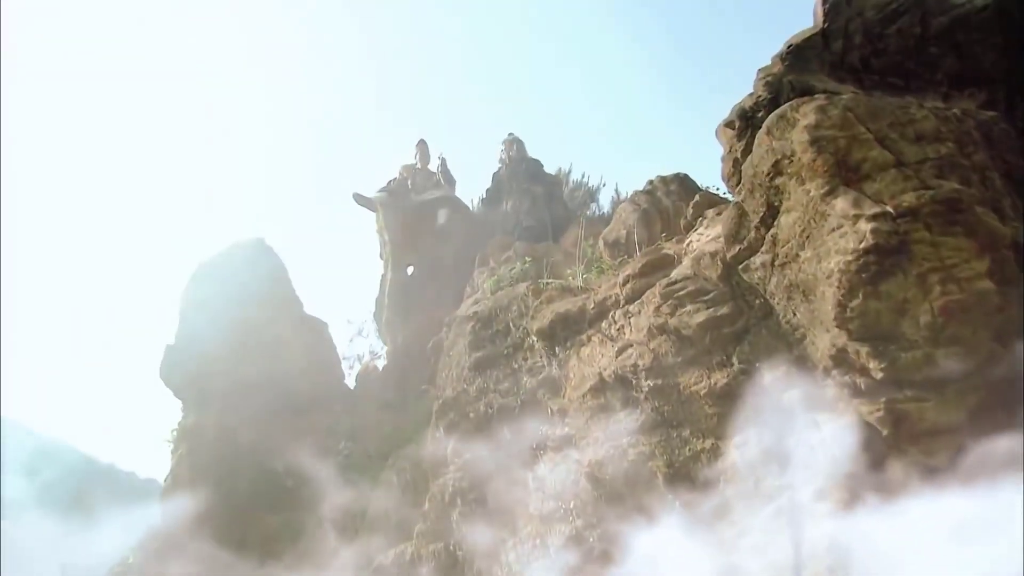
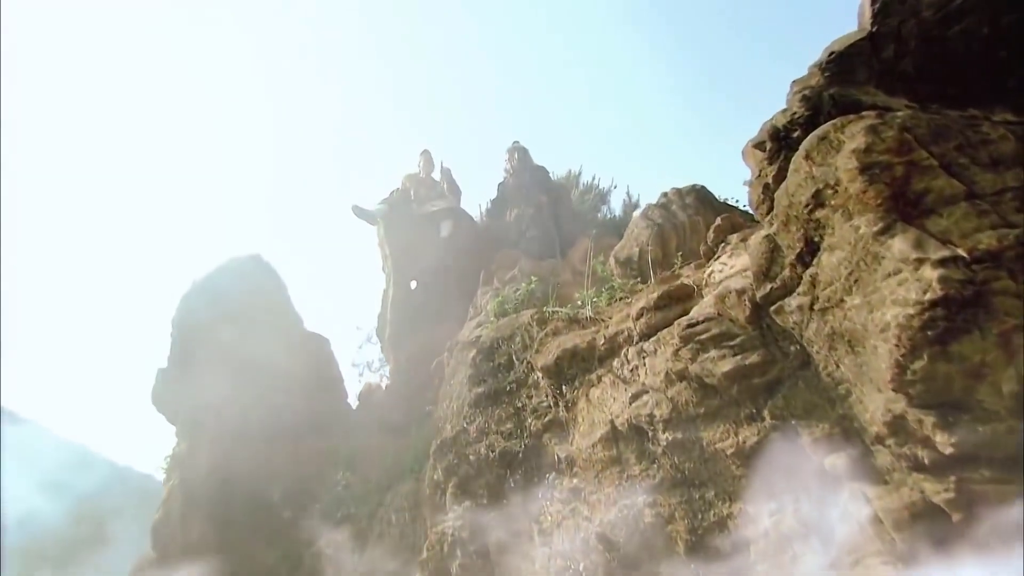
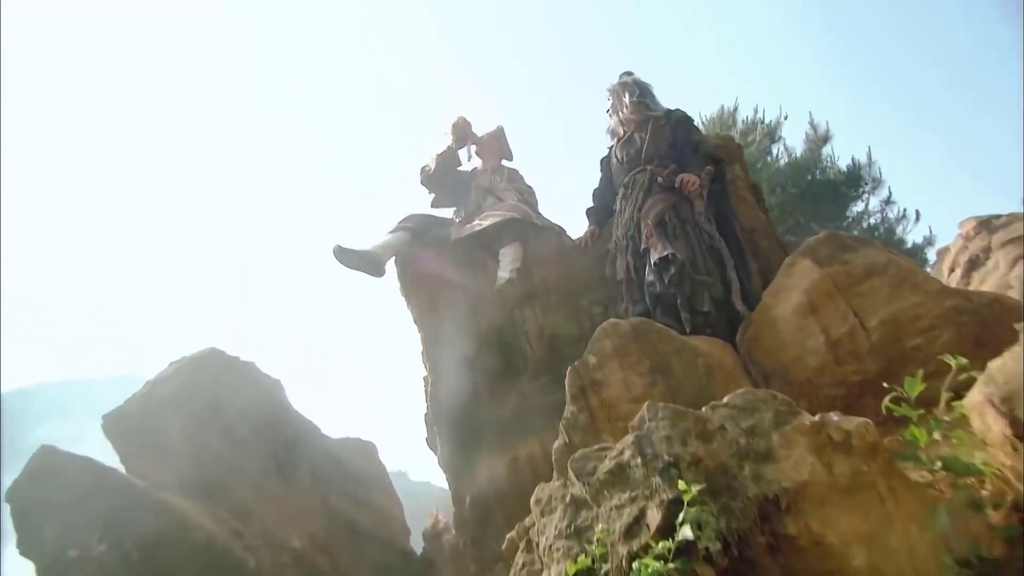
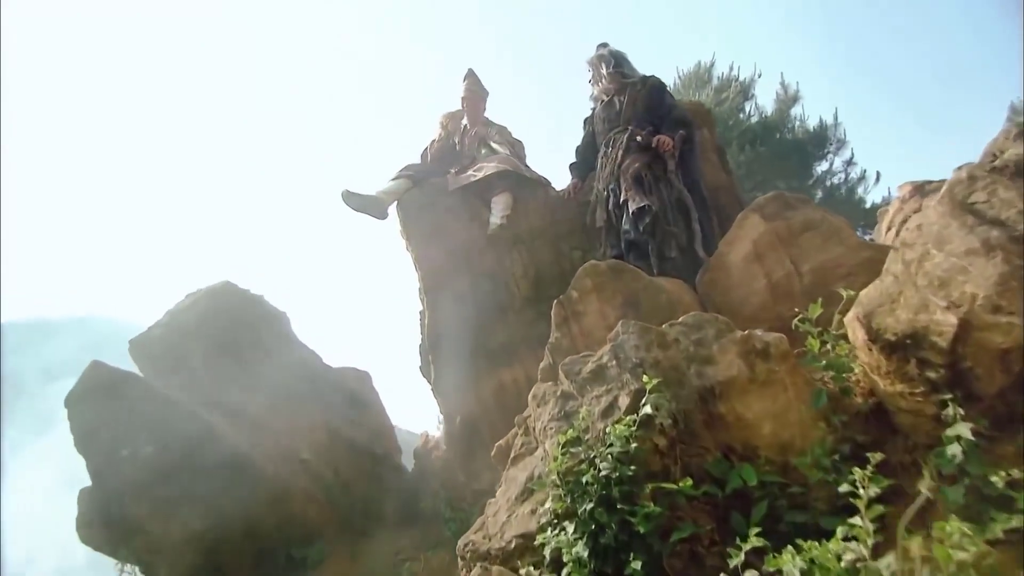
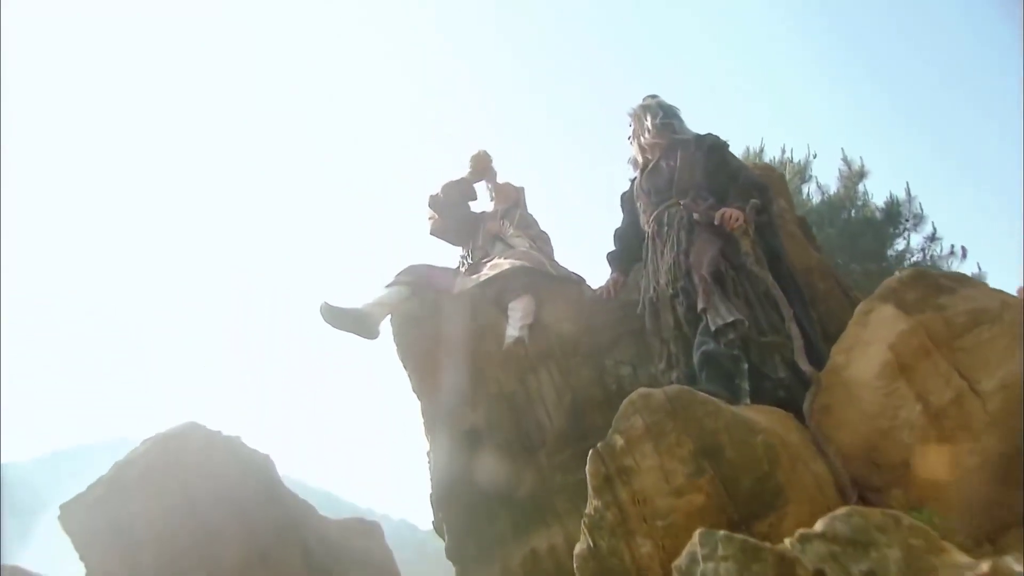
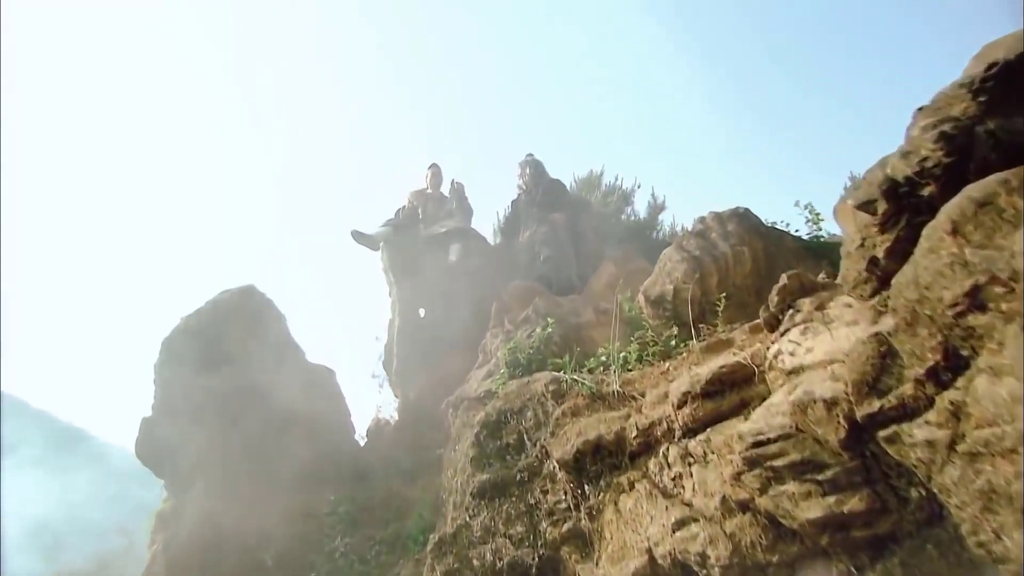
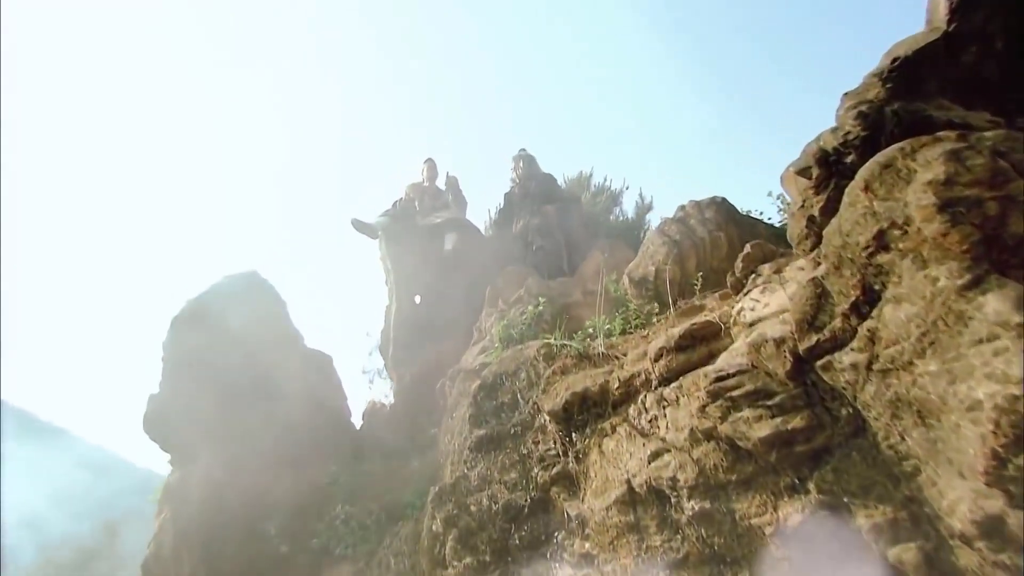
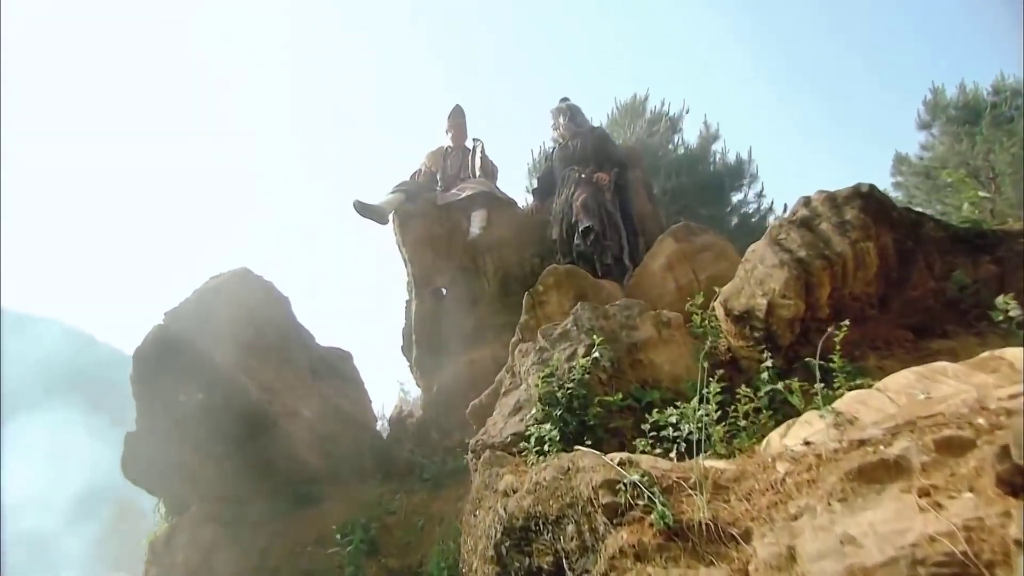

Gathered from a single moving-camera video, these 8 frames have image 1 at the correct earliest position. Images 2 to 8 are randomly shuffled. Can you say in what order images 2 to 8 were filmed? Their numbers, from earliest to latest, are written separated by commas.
2, 7, 6, 8, 4, 3, 5
